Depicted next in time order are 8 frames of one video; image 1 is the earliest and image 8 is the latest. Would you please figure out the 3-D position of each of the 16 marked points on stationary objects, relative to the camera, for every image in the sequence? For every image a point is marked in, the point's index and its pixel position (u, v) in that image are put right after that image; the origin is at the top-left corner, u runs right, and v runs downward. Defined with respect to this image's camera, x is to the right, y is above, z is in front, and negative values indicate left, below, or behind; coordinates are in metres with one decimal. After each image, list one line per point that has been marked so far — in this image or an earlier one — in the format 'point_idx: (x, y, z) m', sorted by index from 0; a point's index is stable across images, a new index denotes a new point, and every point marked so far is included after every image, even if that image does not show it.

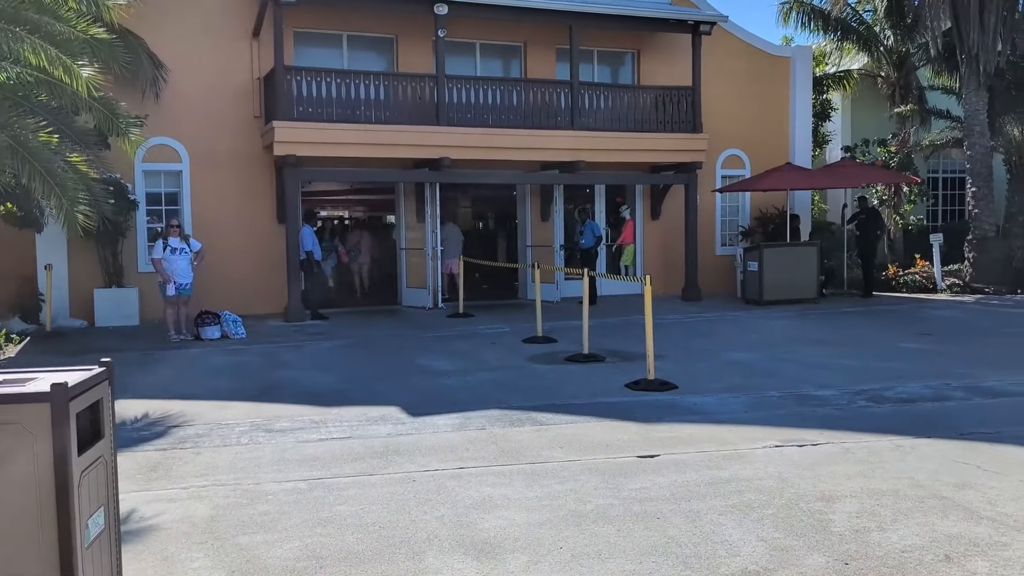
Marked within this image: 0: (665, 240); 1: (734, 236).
0: (+2.7, +0.9, +16.4) m
1: (+4.0, +0.9, +16.7) m
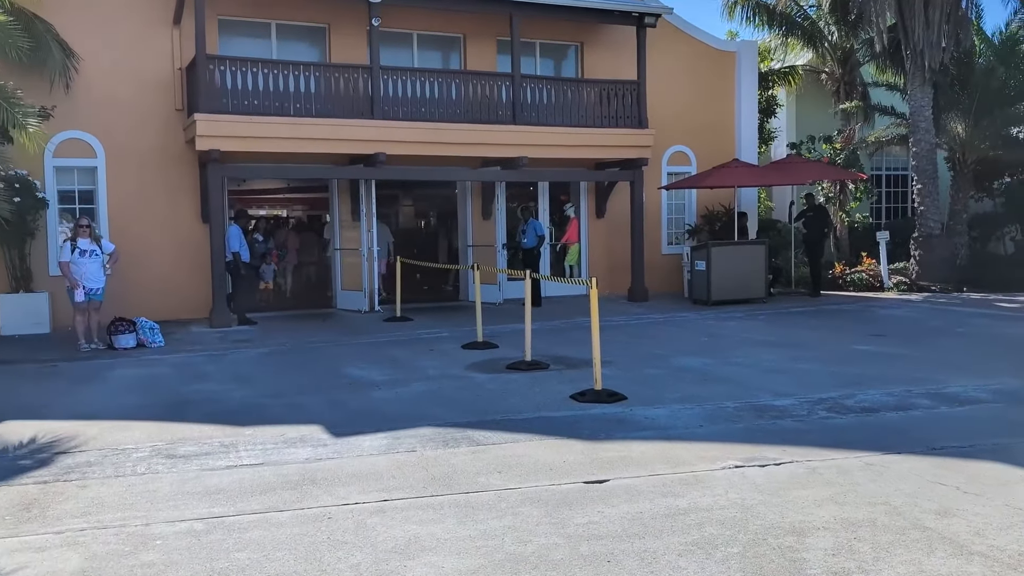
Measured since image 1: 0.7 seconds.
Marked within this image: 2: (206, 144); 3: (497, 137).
0: (+1.7, +0.9, +15.9) m
1: (+3.0, +0.9, +16.4) m
2: (-4.0, +1.9, +11.9) m
3: (-0.2, +2.2, +13.6) m
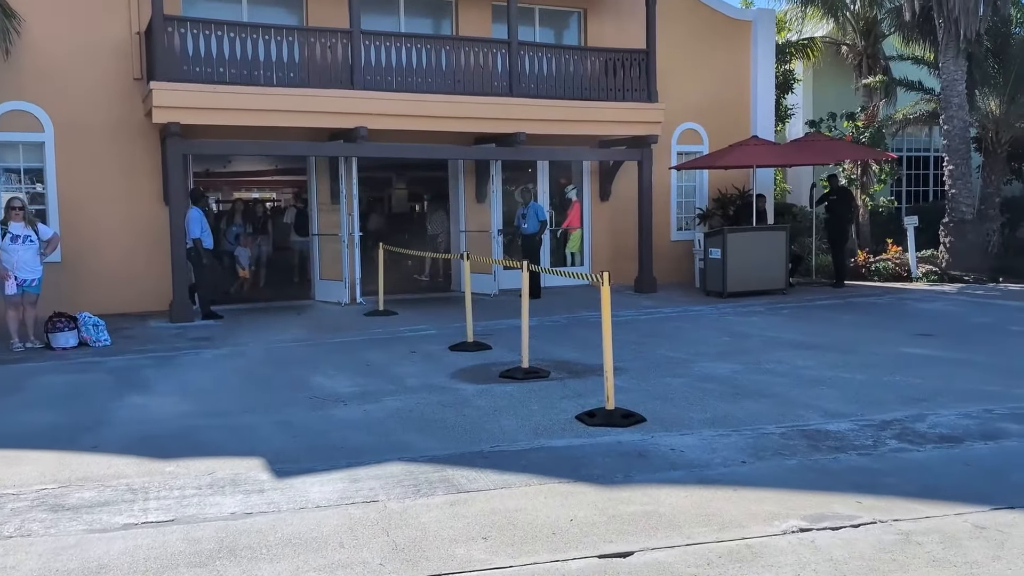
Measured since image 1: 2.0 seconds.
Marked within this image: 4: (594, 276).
0: (+1.6, +1.0, +14.6) m
1: (+2.9, +1.1, +15.1) m
2: (-4.0, +2.0, +10.6) m
3: (-0.3, +2.4, +12.3) m
4: (+0.5, +0.1, +6.1) m
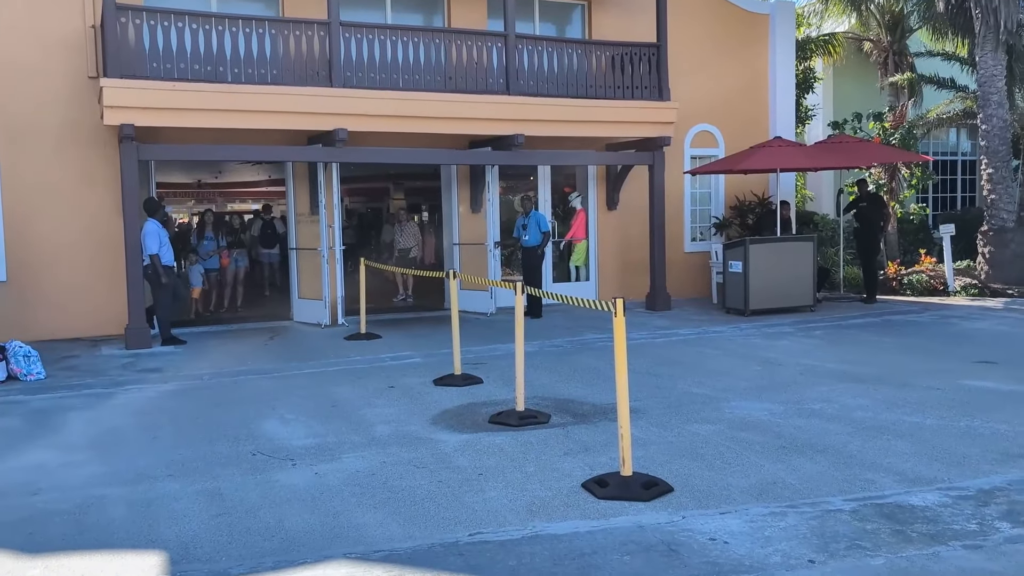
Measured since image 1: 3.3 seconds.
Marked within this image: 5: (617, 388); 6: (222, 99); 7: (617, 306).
0: (+1.6, +0.8, +13.4) m
1: (+2.9, +0.9, +13.9) m
2: (-4.0, +1.7, +9.4) m
3: (-0.3, +2.2, +11.1) m
4: (+0.5, -0.1, +4.9) m
5: (+0.5, -0.5, +4.4) m
6: (-3.1, +2.0, +9.8) m
7: (+0.5, -0.1, +4.5) m
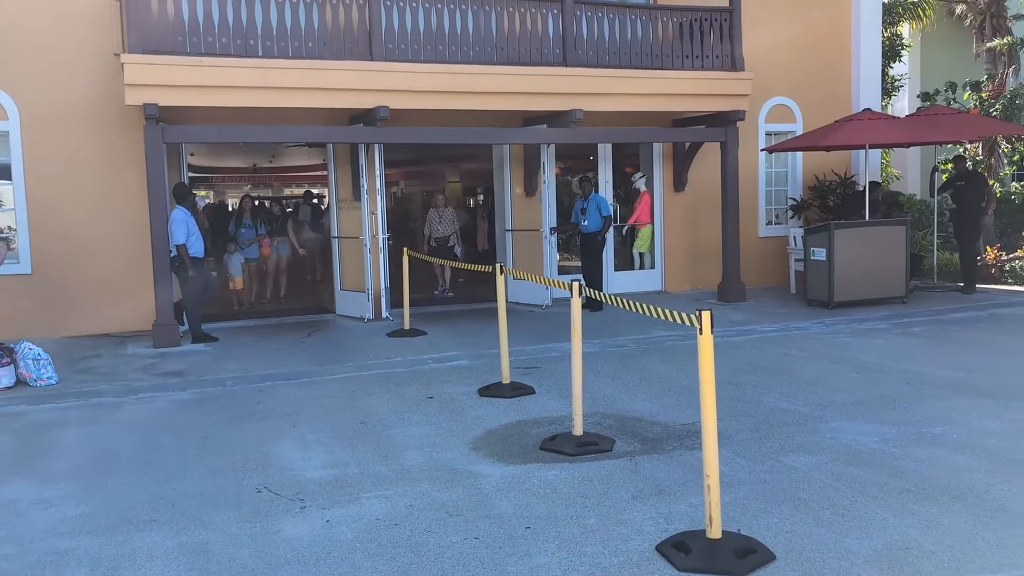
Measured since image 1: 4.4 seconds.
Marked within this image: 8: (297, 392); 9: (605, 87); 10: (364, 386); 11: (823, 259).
0: (+2.4, +0.9, +12.3) m
1: (+3.7, +1.0, +12.7) m
2: (-3.5, +1.8, +8.7) m
3: (+0.3, +2.3, +10.1) m
4: (+0.7, -0.1, +3.9) m
5: (+0.7, -0.5, +3.4) m
6: (-2.6, +2.1, +9.1) m
7: (+0.7, -0.1, +3.5) m
8: (-1.5, -0.7, +6.6) m
9: (+1.0, +2.3, +10.4) m
10: (-1.1, -0.7, +6.7) m
11: (+3.5, +0.3, +10.3) m
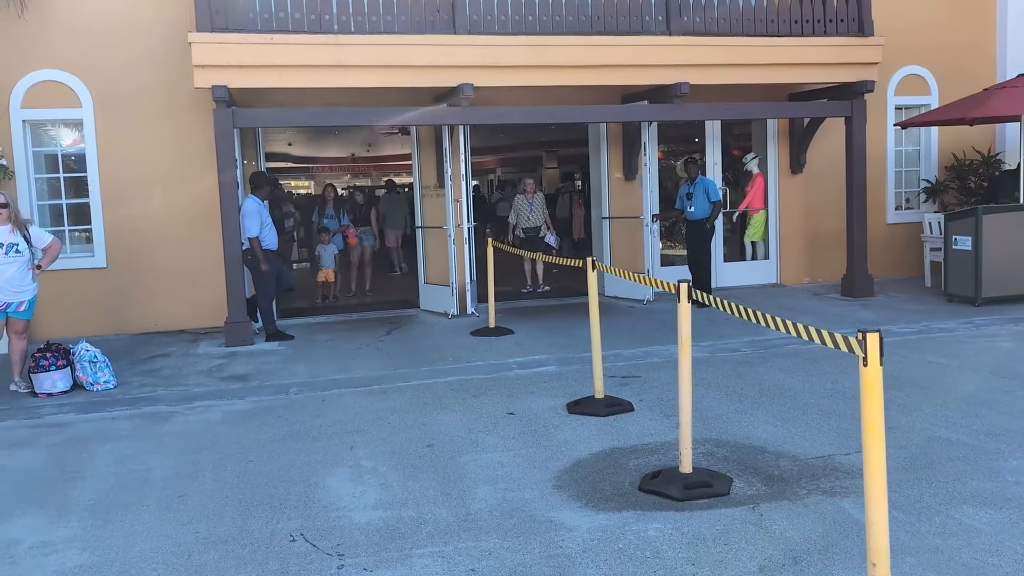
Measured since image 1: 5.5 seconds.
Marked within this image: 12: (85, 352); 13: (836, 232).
0: (+3.6, +1.0, +11.1) m
1: (+4.9, +1.1, +11.3) m
2: (-2.7, +1.9, +8.1) m
3: (+1.3, +2.3, +9.1) m
4: (+1.0, -0.1, +2.9) m
5: (+0.9, -0.5, +2.5) m
6: (-1.7, +2.1, +8.4) m
7: (+1.0, -0.1, +2.5) m
8: (-0.9, -0.7, +5.8) m
9: (+2.0, +2.3, +9.3) m
10: (-0.5, -0.7, +6.0) m
11: (+4.4, +0.4, +9.0) m
12: (-3.1, -0.5, +6.6) m
13: (+3.9, +0.7, +11.2) m
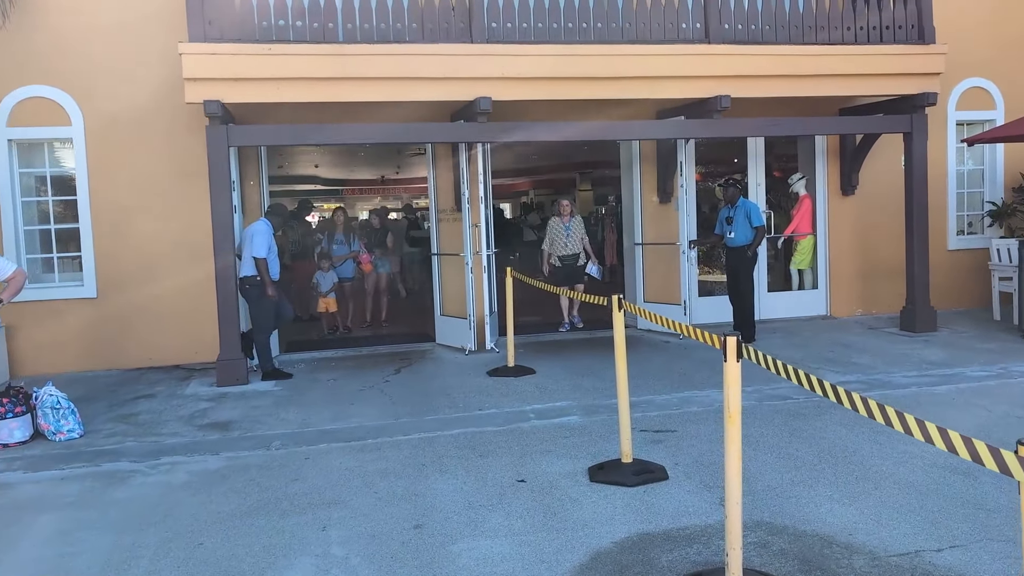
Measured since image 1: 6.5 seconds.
0: (+3.9, +0.7, +10.1) m
1: (+5.2, +0.8, +10.3) m
2: (-2.5, +1.6, +7.5) m
3: (+1.5, +2.0, +8.3) m
4: (+1.0, -0.3, +2.0) m
5: (+0.9, -0.7, +1.6) m
6: (-1.5, +1.9, +7.7) m
7: (+0.9, -0.3, +1.7) m
8: (-0.9, -0.9, +5.0) m
9: (+2.3, +2.0, +8.5) m
10: (-0.4, -0.9, +5.1) m
11: (+4.6, +0.1, +8.0) m
12: (-3.0, -0.7, +5.9) m
13: (+4.2, +0.3, +10.3) m
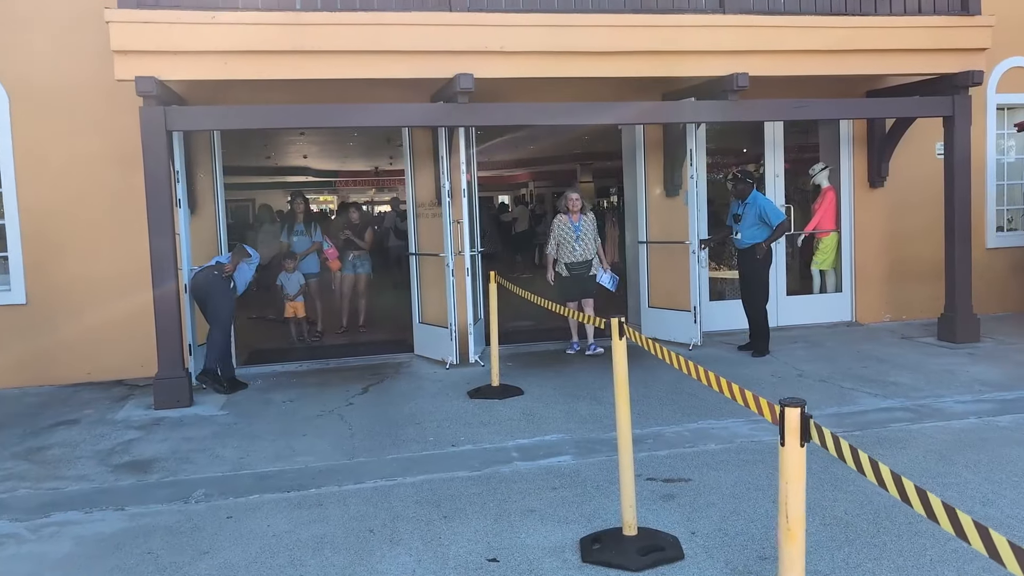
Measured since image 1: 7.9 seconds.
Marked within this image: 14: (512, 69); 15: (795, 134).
0: (+3.8, +0.6, +9.1) m
1: (+5.1, +0.7, +9.2) m
2: (-2.6, +1.5, +6.4) m
3: (+1.4, +2.0, +7.2) m
4: (+0.8, -0.4, +1.0) m
5: (+0.8, -0.8, +0.6) m
6: (-1.6, +1.8, +6.6) m
7: (+0.8, -0.4, +0.6) m
8: (-1.0, -1.0, +4.0) m
9: (+2.1, +2.0, +7.4) m
10: (-0.5, -1.0, +4.1) m
11: (+4.5, 0.0, +6.9) m
12: (-3.1, -0.8, +4.9) m
13: (+4.1, +0.3, +9.2) m
14: (0.0, +1.7, +7.1) m
15: (+2.8, +1.5, +9.0) m
